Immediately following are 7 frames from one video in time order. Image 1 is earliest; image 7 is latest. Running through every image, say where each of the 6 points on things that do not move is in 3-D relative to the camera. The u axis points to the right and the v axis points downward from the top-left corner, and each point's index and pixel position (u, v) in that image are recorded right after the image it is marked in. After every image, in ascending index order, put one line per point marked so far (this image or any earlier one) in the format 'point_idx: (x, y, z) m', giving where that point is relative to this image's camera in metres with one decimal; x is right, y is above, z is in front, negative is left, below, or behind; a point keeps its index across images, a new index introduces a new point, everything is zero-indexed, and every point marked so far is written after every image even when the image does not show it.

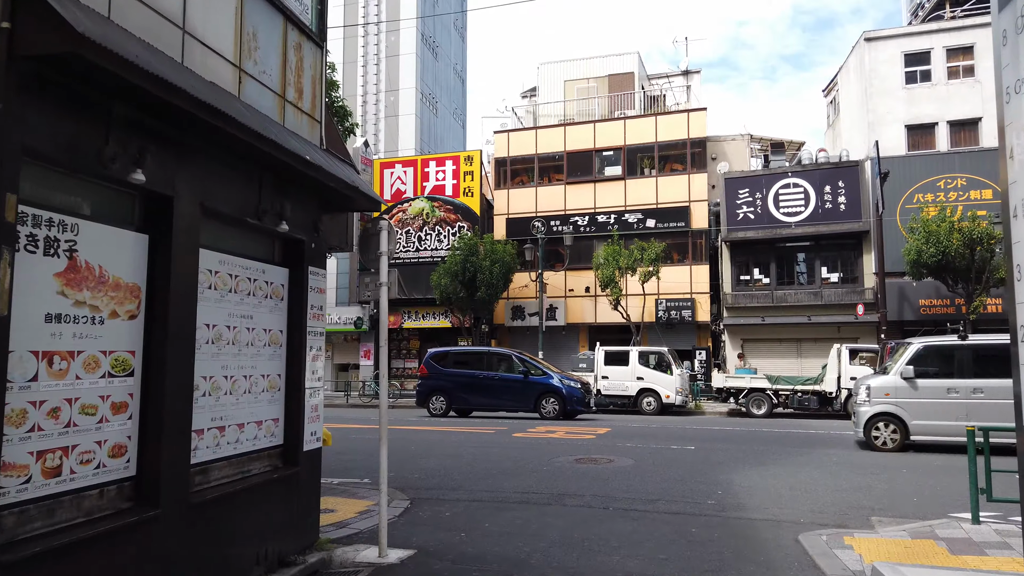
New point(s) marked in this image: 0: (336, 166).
0: (-1.4, +1.0, +5.9) m
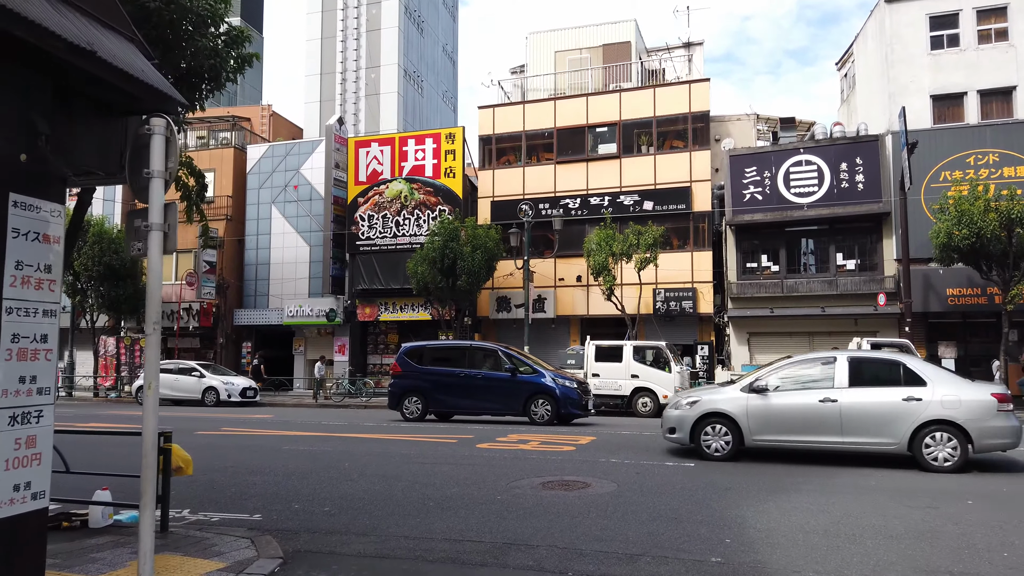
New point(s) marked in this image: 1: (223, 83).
0: (-2.0, +1.2, +3.5) m
1: (-2.9, +2.1, +7.6) m
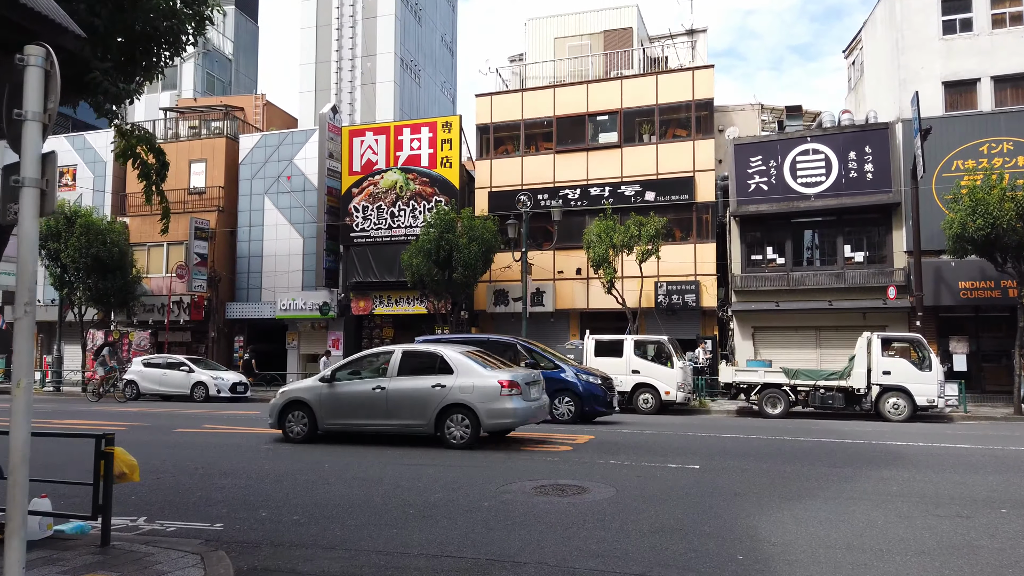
0: (-2.1, +1.3, +2.8) m
1: (-3.0, +2.2, +6.9) m
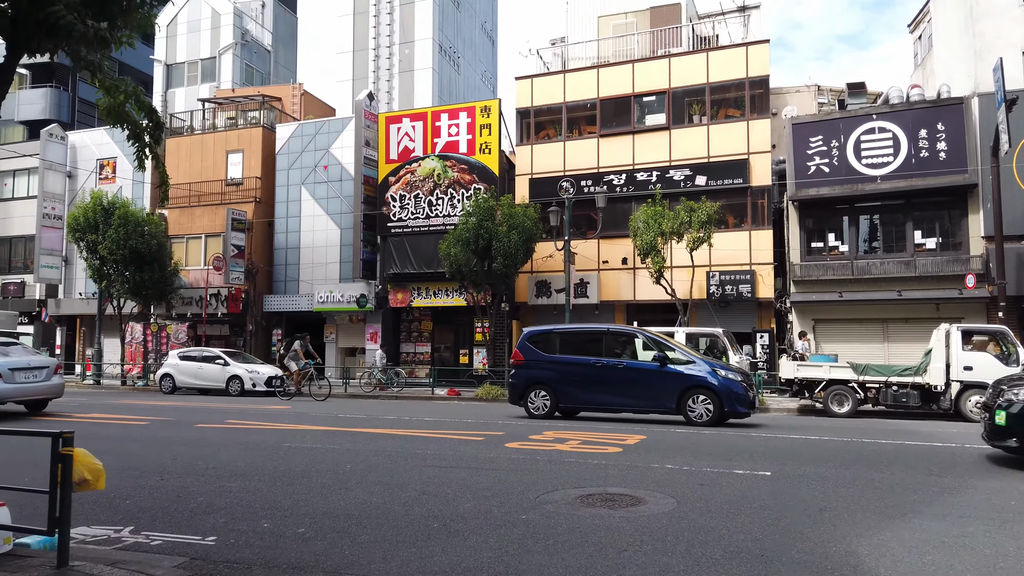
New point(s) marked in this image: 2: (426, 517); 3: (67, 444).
0: (-2.1, +1.5, +1.8) m
1: (-2.7, +2.4, +5.9) m
2: (-0.7, -1.9, +6.2) m
3: (-2.6, -0.9, +4.5) m
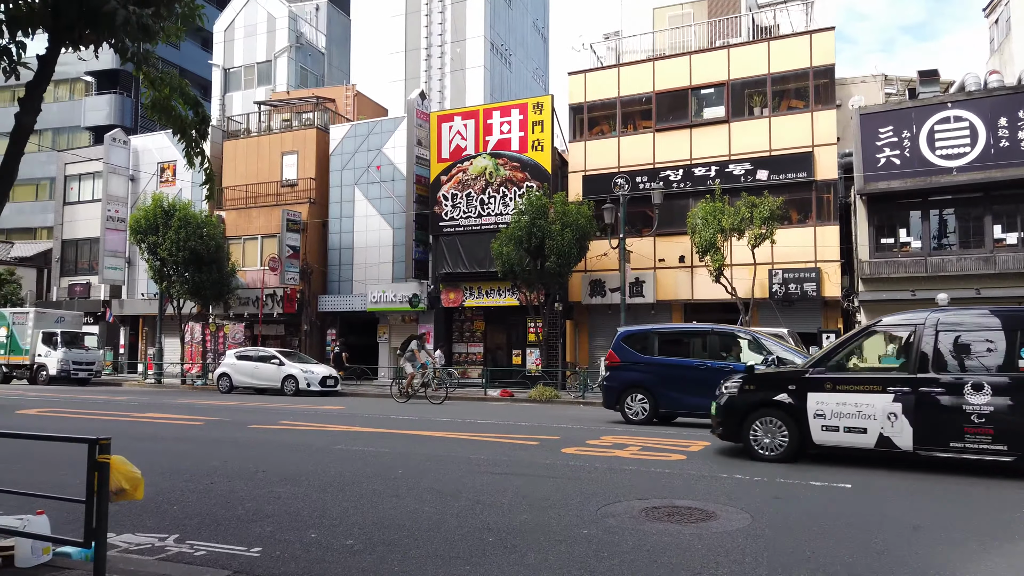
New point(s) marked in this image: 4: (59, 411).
0: (-1.9, +1.5, +1.6) m
1: (-2.3, +2.4, +5.7) m
2: (-0.2, -1.9, +5.8) m
3: (-2.3, -0.9, +4.2) m
4: (-9.0, -2.4, +14.9) m
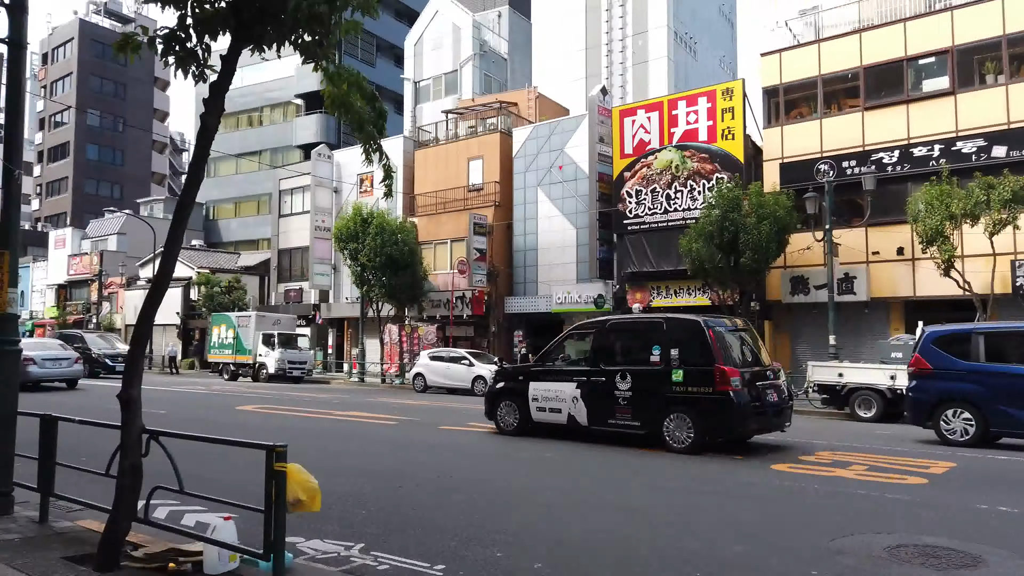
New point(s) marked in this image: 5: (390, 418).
0: (-1.5, +1.5, +1.3) m
1: (-0.9, +2.4, +5.4) m
2: (+1.2, -1.8, +5.0) m
3: (-1.2, -0.9, +4.0) m
4: (-5.1, -2.5, +16.0) m
5: (-2.2, -2.3, +13.3) m
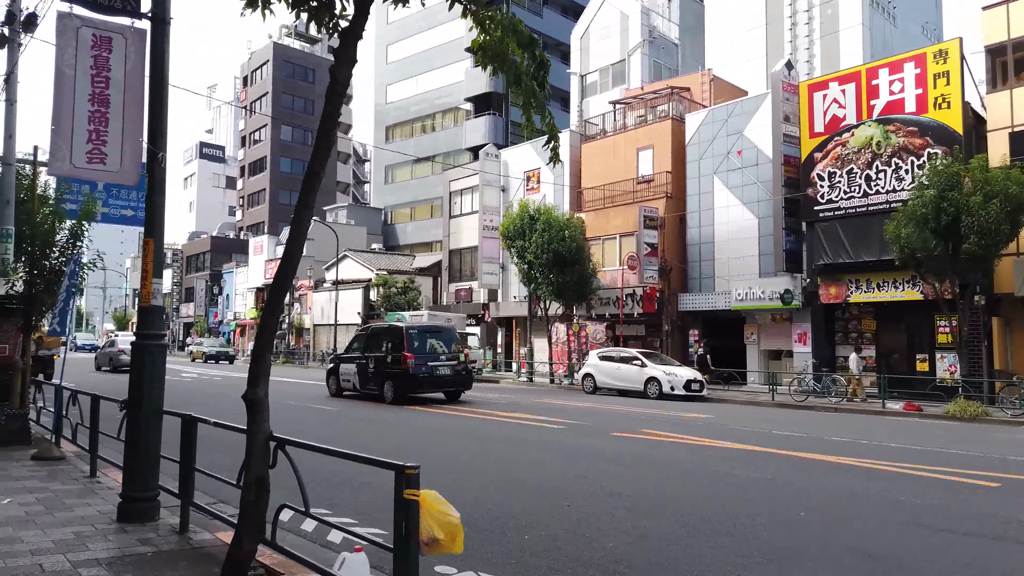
0: (-1.3, +1.6, +0.6) m
1: (+0.2, +2.5, +4.4) m
2: (+2.1, -1.7, +3.6) m
3: (-0.4, -0.8, +3.1) m
4: (-1.6, -2.5, +15.6) m
5: (+0.8, -2.2, +12.4) m
